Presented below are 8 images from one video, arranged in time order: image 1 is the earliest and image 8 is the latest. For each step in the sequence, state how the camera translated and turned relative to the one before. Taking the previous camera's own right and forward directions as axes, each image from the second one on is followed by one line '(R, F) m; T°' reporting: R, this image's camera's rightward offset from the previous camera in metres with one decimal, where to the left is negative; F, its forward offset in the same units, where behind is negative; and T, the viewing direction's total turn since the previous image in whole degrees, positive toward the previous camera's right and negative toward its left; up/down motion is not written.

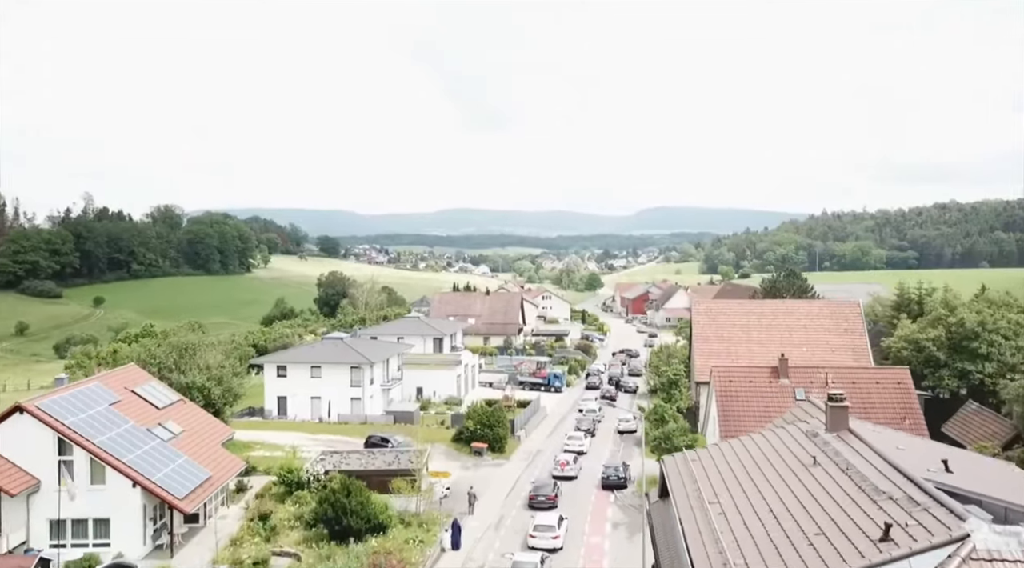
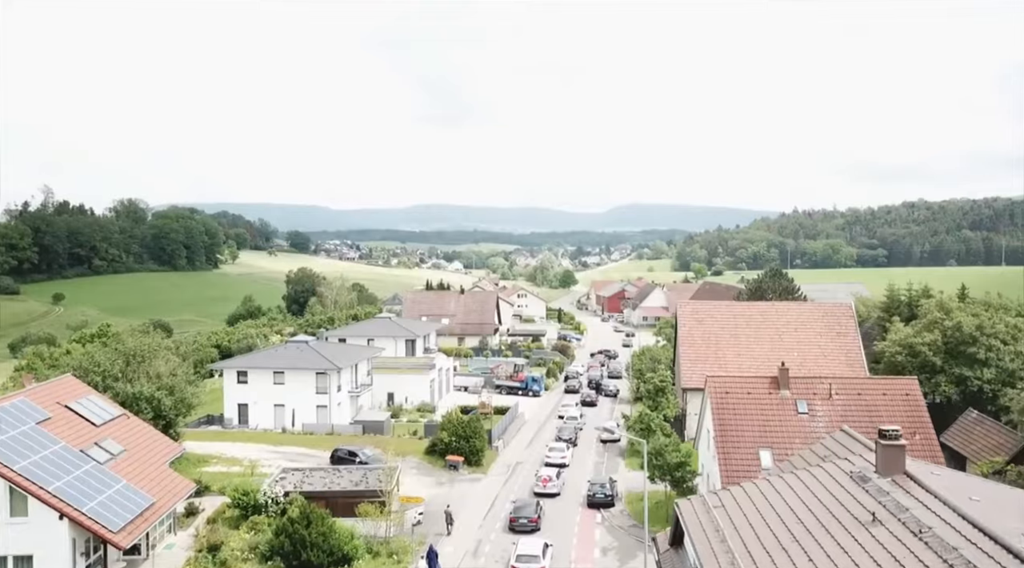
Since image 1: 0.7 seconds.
(-0.3, +2.8) m; +2°
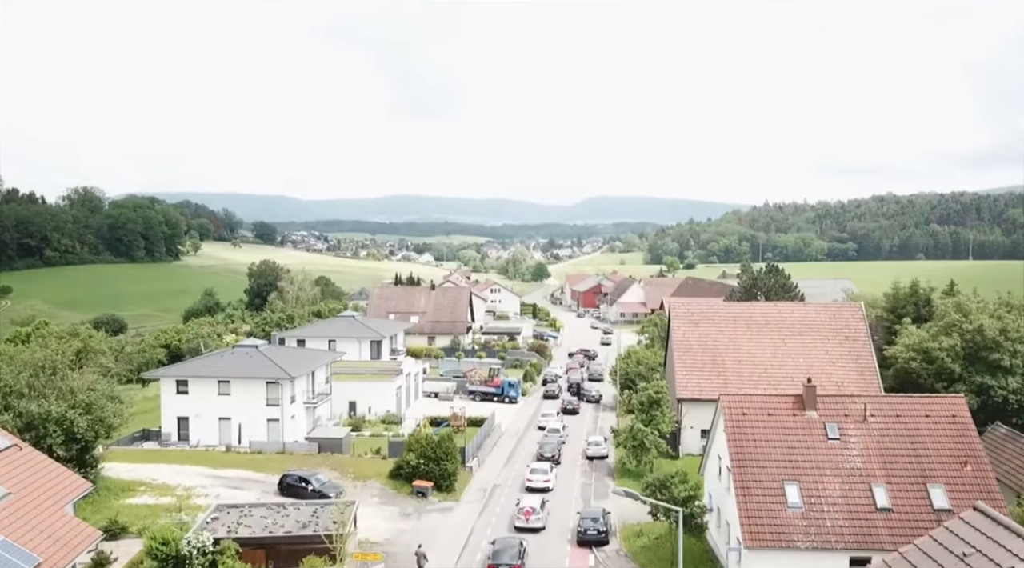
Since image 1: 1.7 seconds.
(-0.3, +5.0) m; +2°
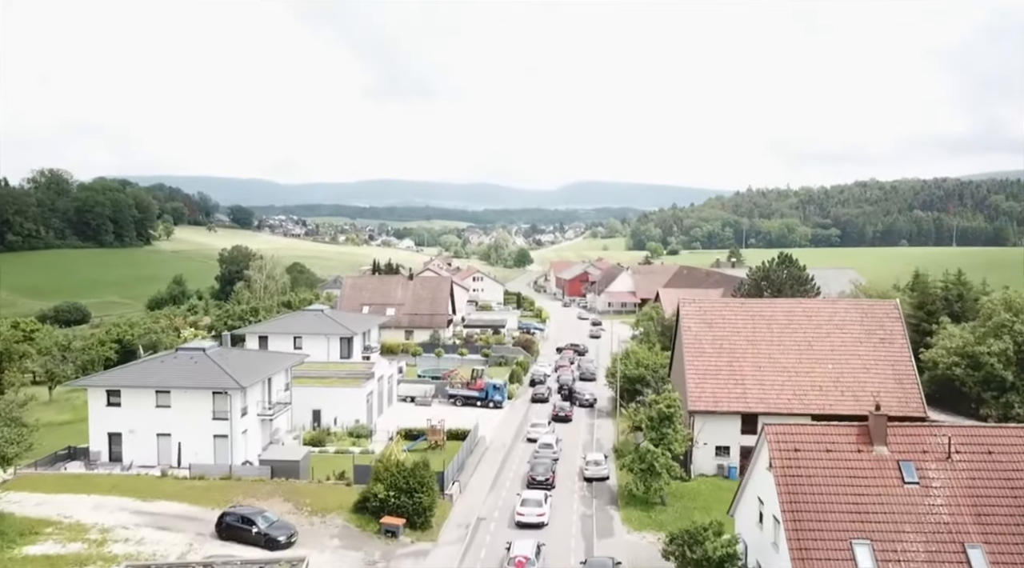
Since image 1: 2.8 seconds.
(-0.2, +5.7) m; +1°
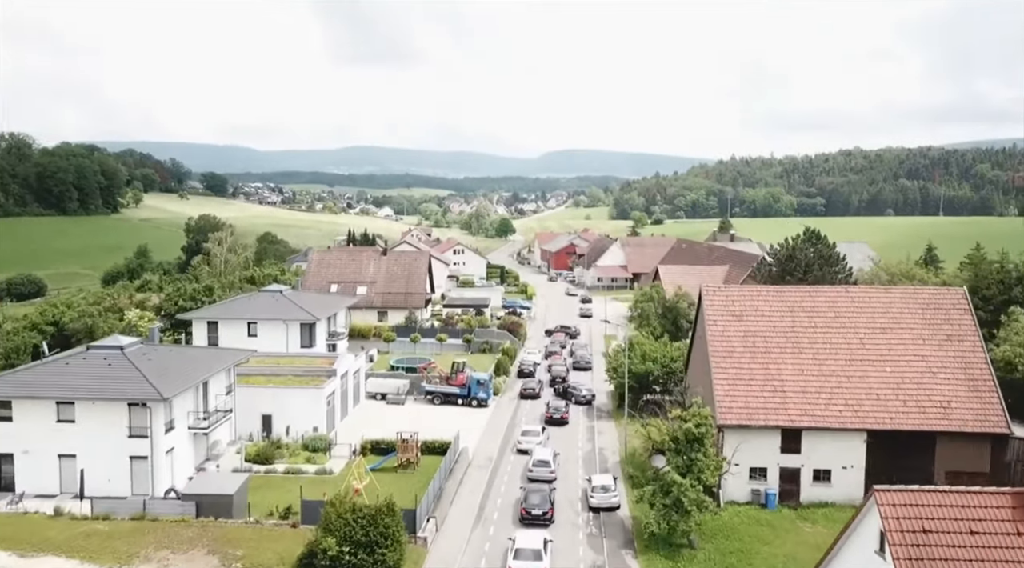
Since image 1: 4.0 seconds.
(-0.3, +7.0) m; +1°
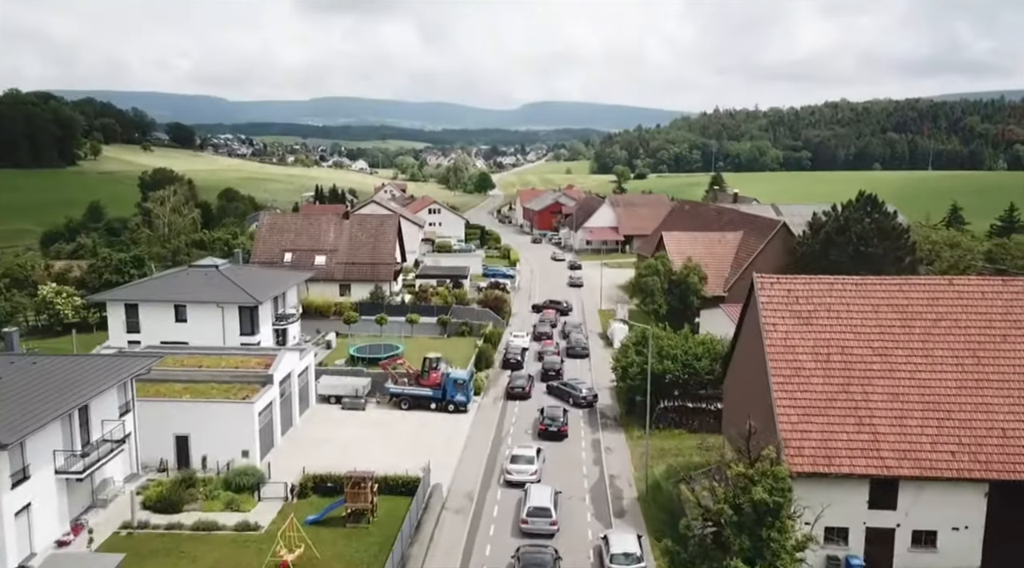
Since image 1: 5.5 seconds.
(-0.3, +8.4) m; +1°
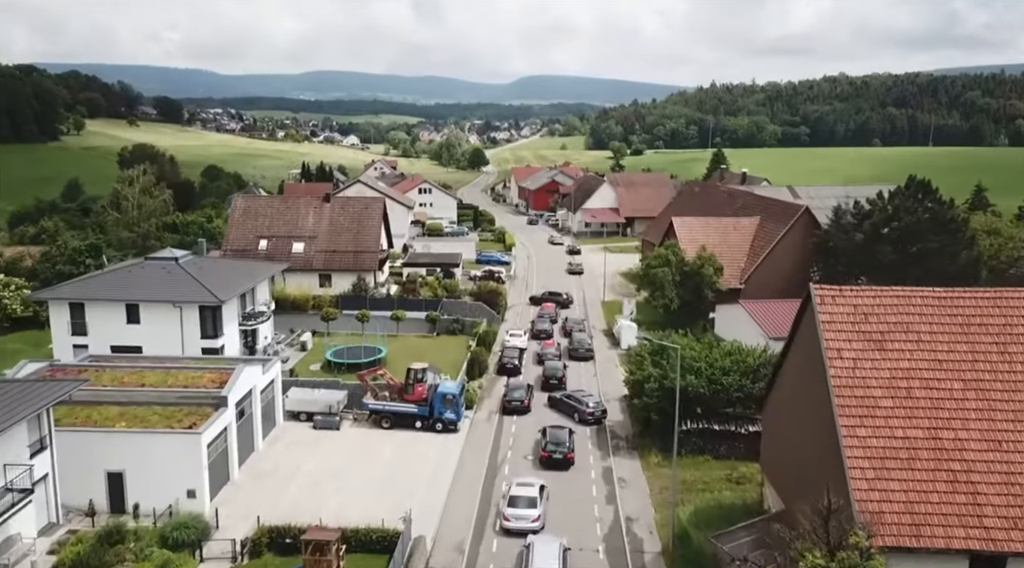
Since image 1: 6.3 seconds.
(-0.1, +4.8) m; 0°
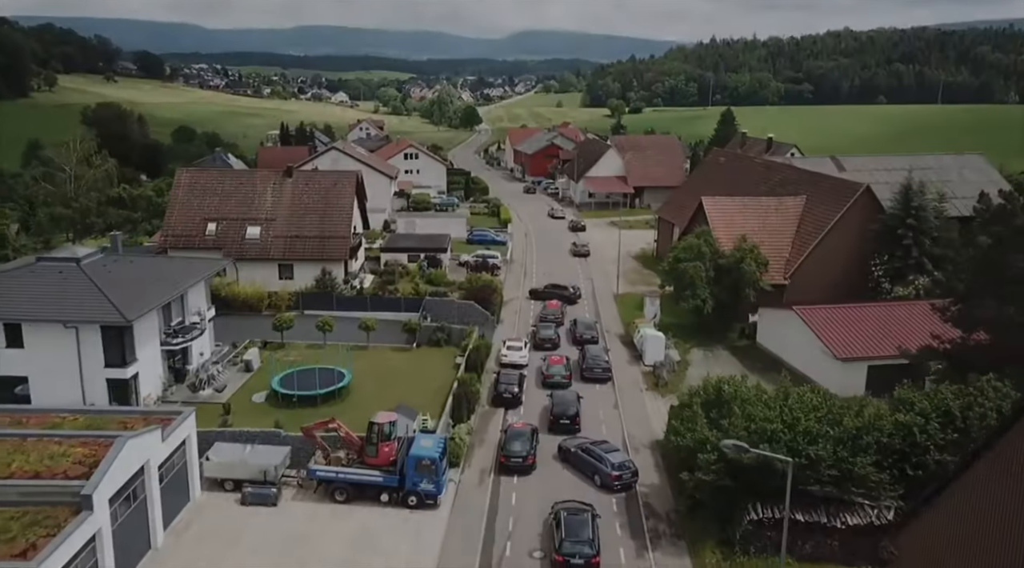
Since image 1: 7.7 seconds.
(-0.2, +8.5) m; 0°
